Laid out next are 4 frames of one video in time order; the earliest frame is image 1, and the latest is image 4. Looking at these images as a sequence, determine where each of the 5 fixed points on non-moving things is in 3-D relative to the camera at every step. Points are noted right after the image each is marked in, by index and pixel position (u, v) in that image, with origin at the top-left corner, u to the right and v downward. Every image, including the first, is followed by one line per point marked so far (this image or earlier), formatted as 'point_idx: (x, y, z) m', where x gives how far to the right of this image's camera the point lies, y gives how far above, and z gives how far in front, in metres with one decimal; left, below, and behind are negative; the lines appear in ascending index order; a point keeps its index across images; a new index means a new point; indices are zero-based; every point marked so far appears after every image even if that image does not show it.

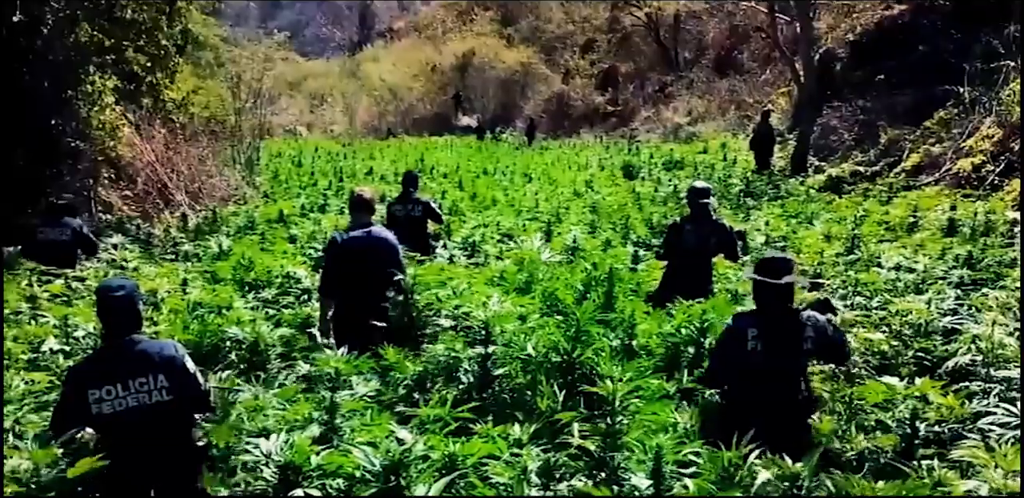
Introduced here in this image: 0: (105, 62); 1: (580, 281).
0: (-5.8, +2.7, +13.1) m
1: (+0.5, -0.2, +6.4) m
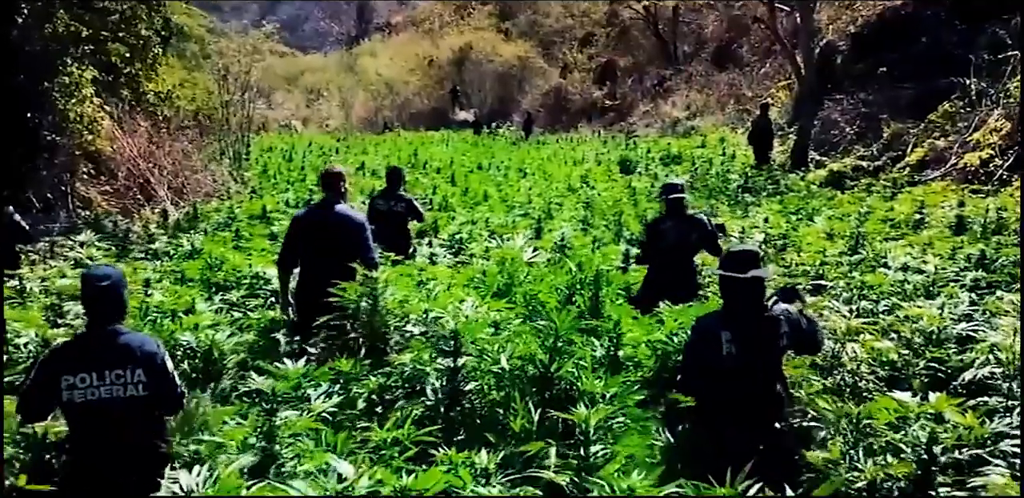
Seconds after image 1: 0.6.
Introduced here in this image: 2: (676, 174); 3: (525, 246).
0: (-6.0, +2.7, +12.7) m
1: (+0.3, -0.2, +5.9) m
2: (+3.0, +1.4, +16.2) m
3: (+0.1, 0.0, +8.3) m
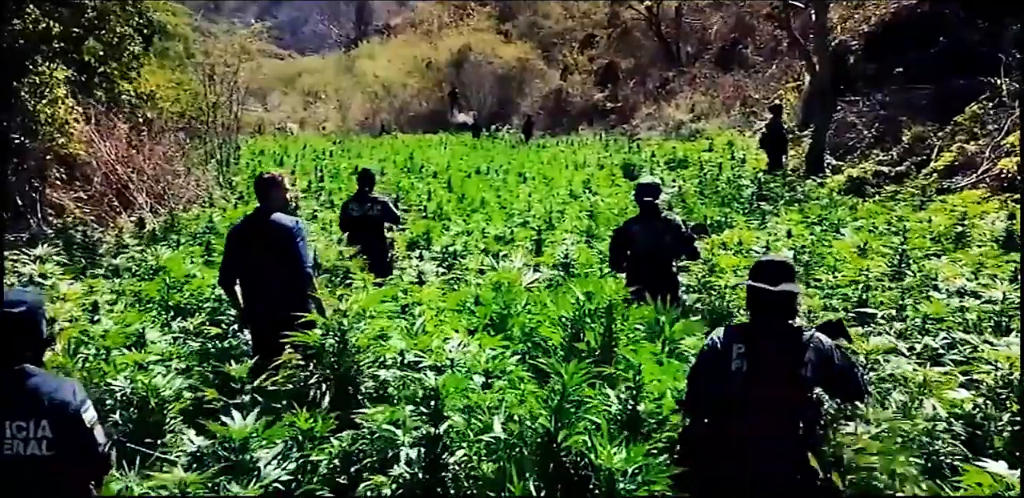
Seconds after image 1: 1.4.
0: (-6.0, +2.6, +11.8) m
1: (+0.3, -0.4, +5.0) m
2: (+2.9, +1.2, +15.4) m
3: (+0.1, -0.1, +7.4) m
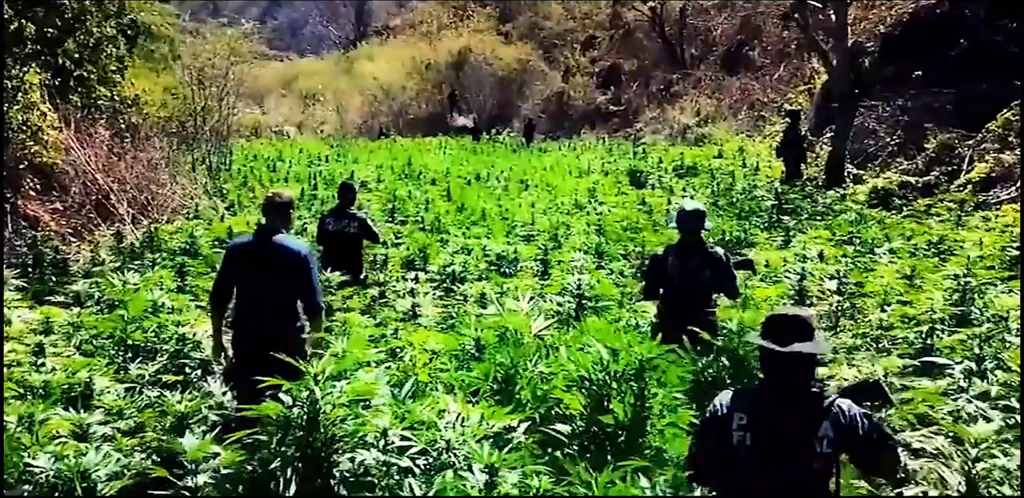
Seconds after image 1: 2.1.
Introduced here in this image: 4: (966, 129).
0: (-6.0, +2.4, +11.0) m
1: (+0.4, -0.6, +4.2) m
2: (+3.0, +1.0, +14.5) m
3: (+0.1, -0.3, +6.5) m
4: (+7.3, +1.9, +14.6) m
